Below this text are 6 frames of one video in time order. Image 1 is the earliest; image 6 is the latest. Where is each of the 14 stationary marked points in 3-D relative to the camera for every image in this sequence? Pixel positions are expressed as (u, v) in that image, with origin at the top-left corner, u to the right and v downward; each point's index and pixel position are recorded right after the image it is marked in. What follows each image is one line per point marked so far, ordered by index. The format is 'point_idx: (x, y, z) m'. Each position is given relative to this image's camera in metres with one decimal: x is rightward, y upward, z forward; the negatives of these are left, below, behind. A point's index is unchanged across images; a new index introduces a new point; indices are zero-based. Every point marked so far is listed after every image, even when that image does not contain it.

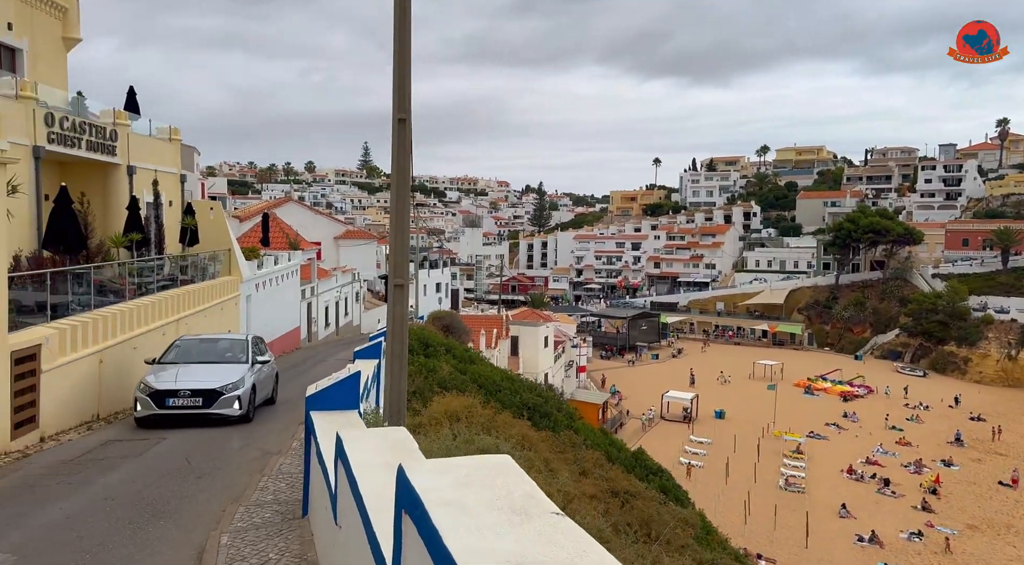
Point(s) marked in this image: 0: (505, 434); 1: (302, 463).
0: (-0.1, -2.4, +13.2) m
1: (-2.6, -2.2, +10.2) m
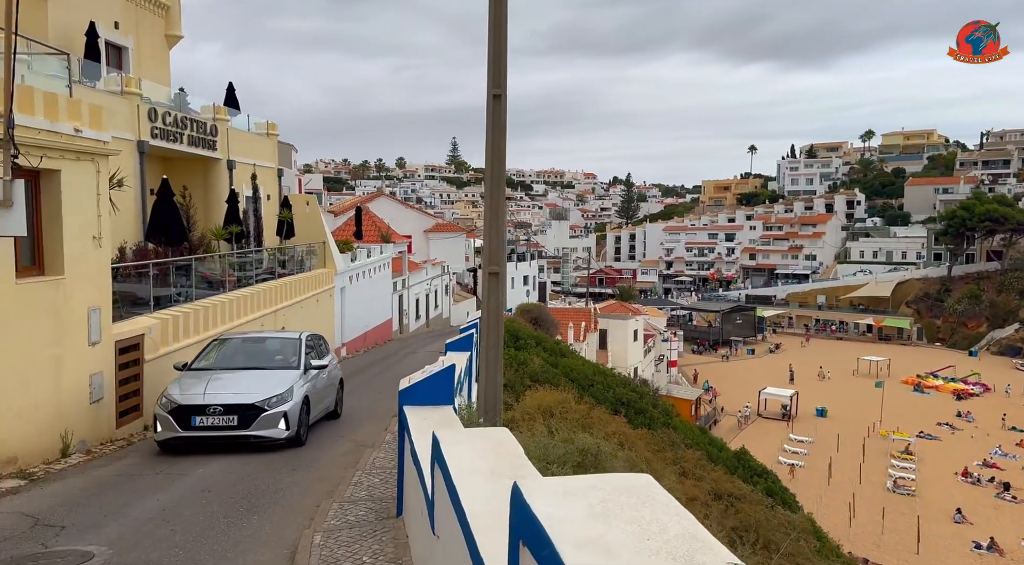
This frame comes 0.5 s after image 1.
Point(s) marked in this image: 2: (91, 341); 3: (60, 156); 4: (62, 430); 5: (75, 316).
0: (+1.3, -2.3, +12.6) m
1: (-1.4, -2.1, +9.9) m
2: (-5.9, -0.8, +11.6) m
3: (-5.9, +1.7, +10.8) m
4: (-5.9, -2.0, +10.9) m
5: (-5.9, -0.5, +11.2) m
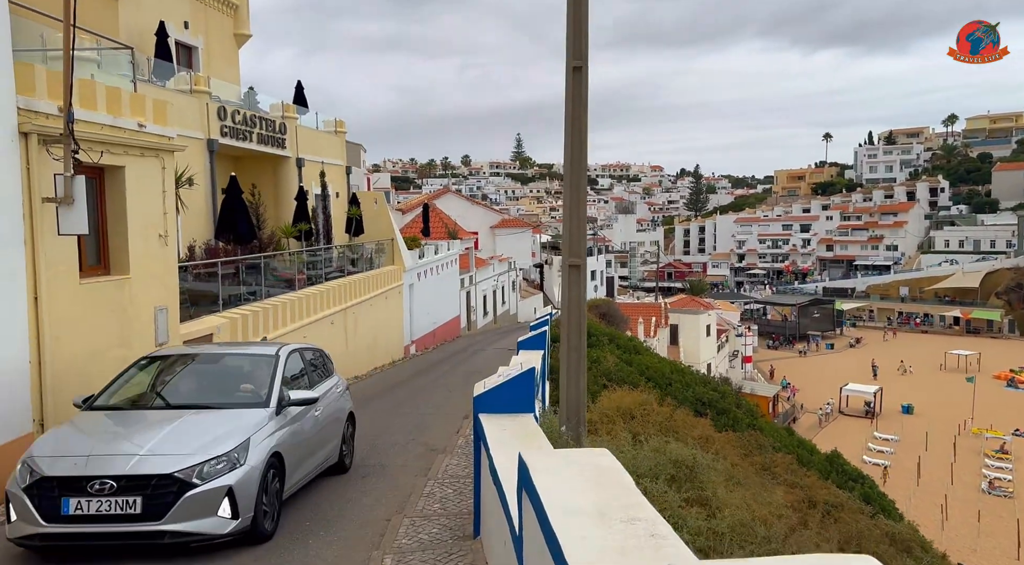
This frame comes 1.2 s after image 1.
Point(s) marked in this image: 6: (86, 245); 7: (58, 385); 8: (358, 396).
0: (+2.5, -2.2, +11.8) m
1: (-0.5, -2.1, +9.3) m
2: (-4.8, -0.8, +11.4) m
3: (-4.9, +1.7, +10.5) m
4: (-4.9, -2.0, +10.7) m
5: (-4.9, -0.5, +11.0) m
6: (-5.3, +0.5, +10.3) m
7: (-5.0, -1.1, +9.2) m
8: (-3.3, -2.4, +17.5) m
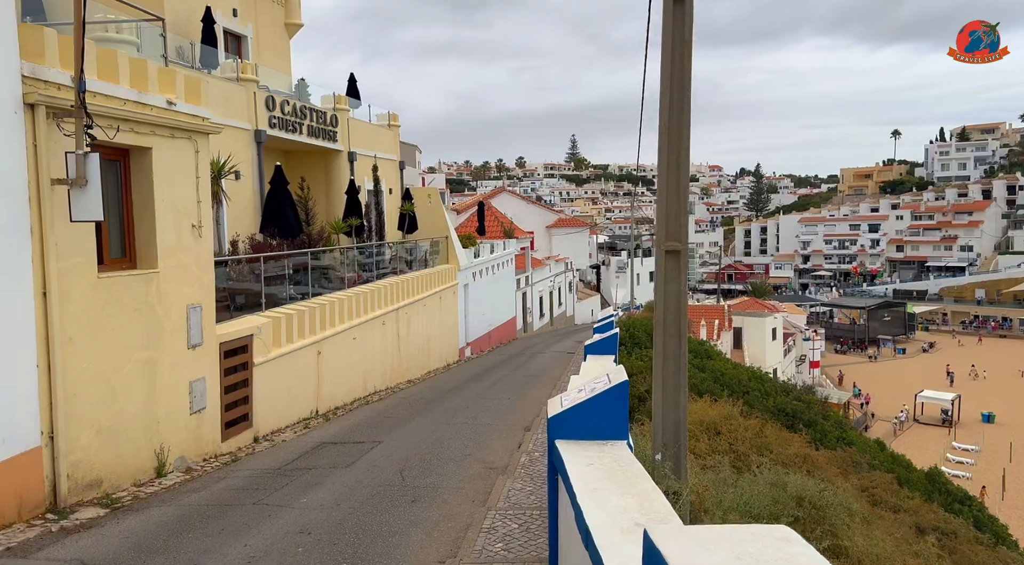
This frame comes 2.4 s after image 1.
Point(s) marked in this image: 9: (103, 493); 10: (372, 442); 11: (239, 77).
0: (+3.3, -2.1, +10.2) m
1: (+0.2, -2.0, +8.0) m
2: (-4.0, -0.8, +10.3) m
3: (-4.1, +1.7, +9.5) m
4: (-4.1, -1.9, +9.6) m
5: (-4.1, -0.4, +9.9) m
6: (-4.5, +0.5, +9.3) m
7: (-4.3, -1.0, +8.2) m
8: (-2.0, -2.4, +16.3) m
9: (-4.2, -2.2, +8.6) m
10: (-2.0, -2.2, +11.6) m
11: (-5.9, +4.4, +17.9) m
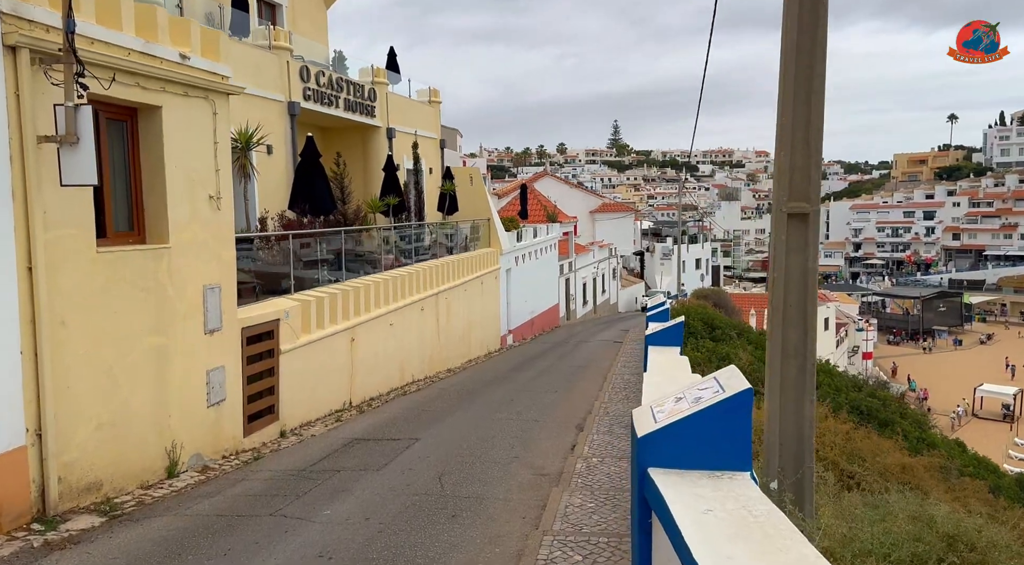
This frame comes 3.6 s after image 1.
0: (+3.9, -1.9, +8.8) m
1: (+0.7, -1.8, +6.7) m
2: (-3.4, -0.5, +9.2) m
3: (-3.5, +2.0, +8.3) m
4: (-3.5, -1.7, +8.5) m
5: (-3.5, -0.1, +8.8) m
6: (-3.9, +0.8, +8.2) m
7: (-3.8, -0.8, +7.1) m
8: (-1.1, -2.0, +15.1) m
9: (-3.7, -2.0, +7.6) m
10: (-1.3, -2.0, +10.5) m
11: (-4.9, +4.8, +16.8) m
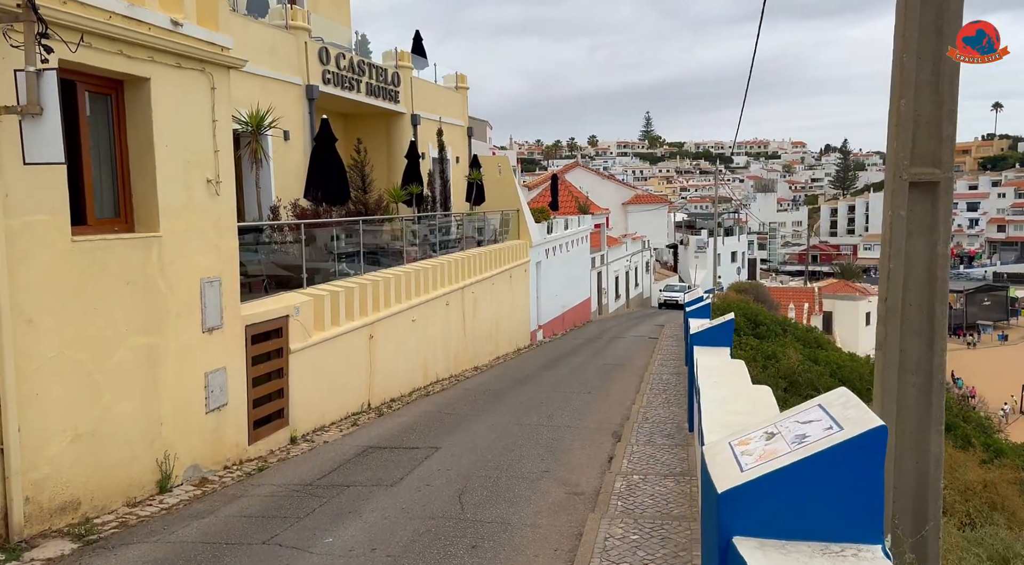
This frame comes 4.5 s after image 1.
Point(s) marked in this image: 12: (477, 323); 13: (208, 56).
0: (+4.2, -1.9, +7.7) m
1: (+0.9, -1.8, +5.7) m
2: (-3.1, -0.4, +8.3) m
3: (-3.3, +2.0, +7.5) m
4: (-3.3, -1.6, +7.7) m
5: (-3.2, -0.1, +8.0) m
6: (-3.7, +0.8, +7.3) m
7: (-3.6, -0.8, +6.2) m
8: (-0.6, -1.9, +14.2) m
9: (-3.5, -1.9, +6.7) m
10: (-1.0, -1.9, +9.5) m
11: (-4.3, +4.9, +16.0) m
12: (-0.8, -0.9, +18.8) m
13: (-3.0, +2.2, +8.2) m
